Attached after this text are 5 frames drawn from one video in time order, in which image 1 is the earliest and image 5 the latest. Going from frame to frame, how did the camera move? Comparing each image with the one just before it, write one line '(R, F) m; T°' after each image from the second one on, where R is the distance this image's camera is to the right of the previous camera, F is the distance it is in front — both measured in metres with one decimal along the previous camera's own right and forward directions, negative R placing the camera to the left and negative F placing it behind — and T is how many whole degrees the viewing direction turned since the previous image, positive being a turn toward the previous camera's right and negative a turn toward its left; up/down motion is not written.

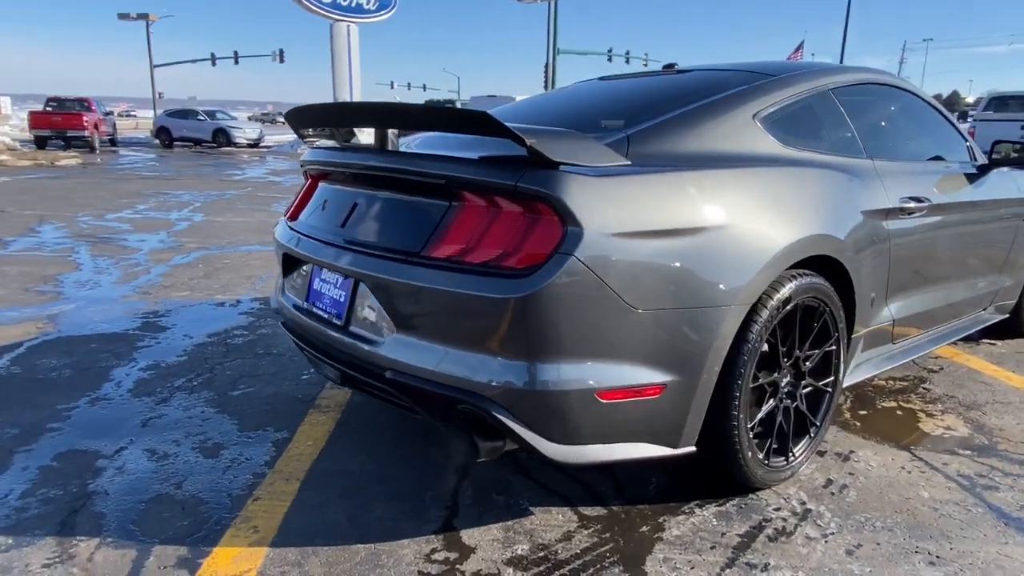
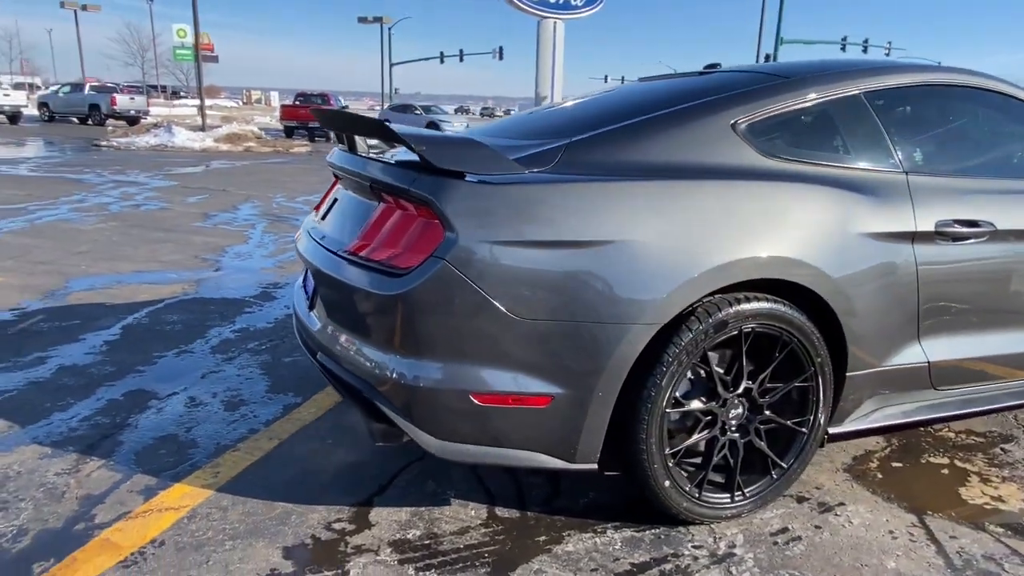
(+1.0, +0.1) m; -17°
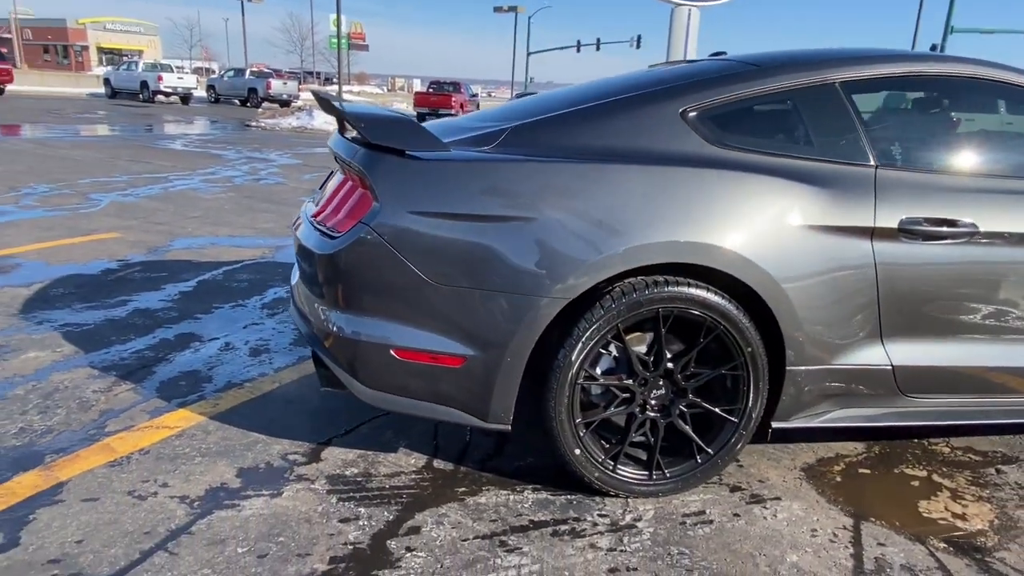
(+0.7, -0.1) m; -11°
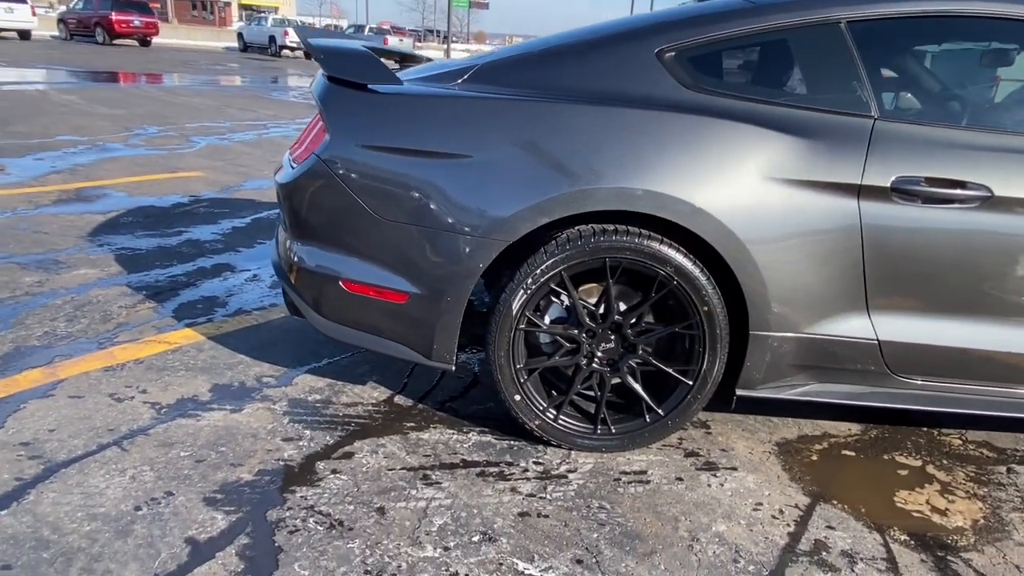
(+0.6, +0.1) m; -9°
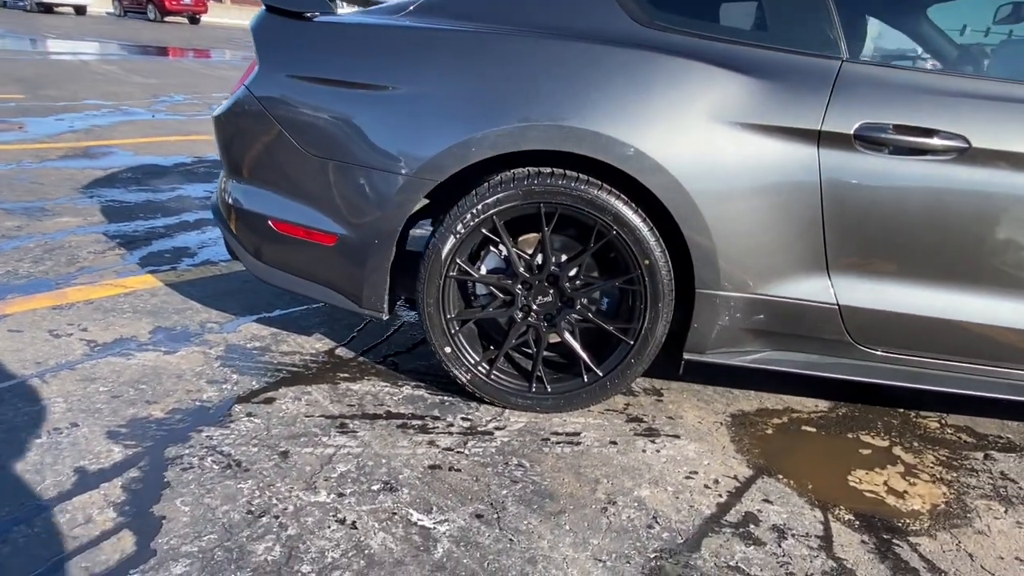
(+0.4, +0.1) m; -3°
